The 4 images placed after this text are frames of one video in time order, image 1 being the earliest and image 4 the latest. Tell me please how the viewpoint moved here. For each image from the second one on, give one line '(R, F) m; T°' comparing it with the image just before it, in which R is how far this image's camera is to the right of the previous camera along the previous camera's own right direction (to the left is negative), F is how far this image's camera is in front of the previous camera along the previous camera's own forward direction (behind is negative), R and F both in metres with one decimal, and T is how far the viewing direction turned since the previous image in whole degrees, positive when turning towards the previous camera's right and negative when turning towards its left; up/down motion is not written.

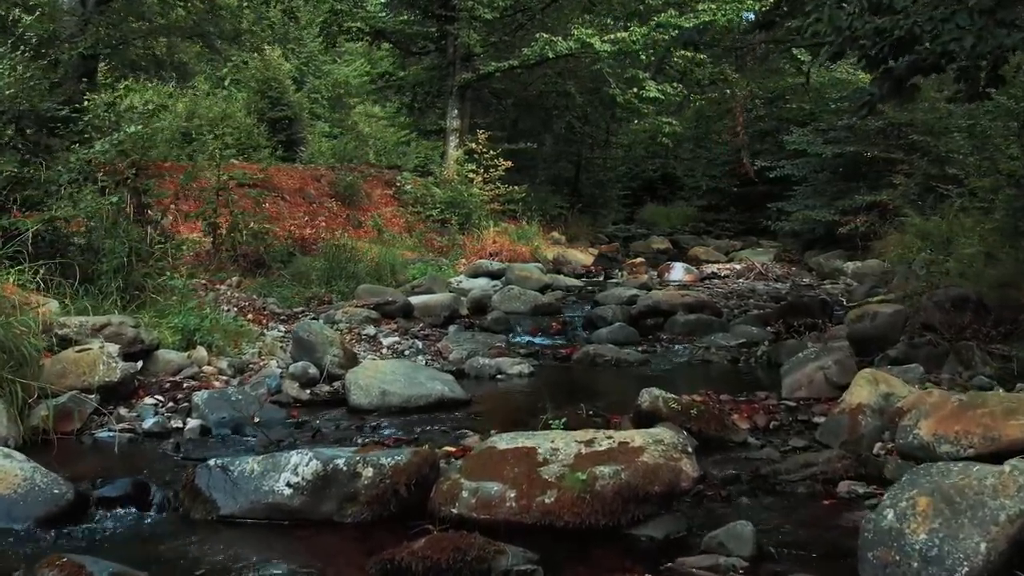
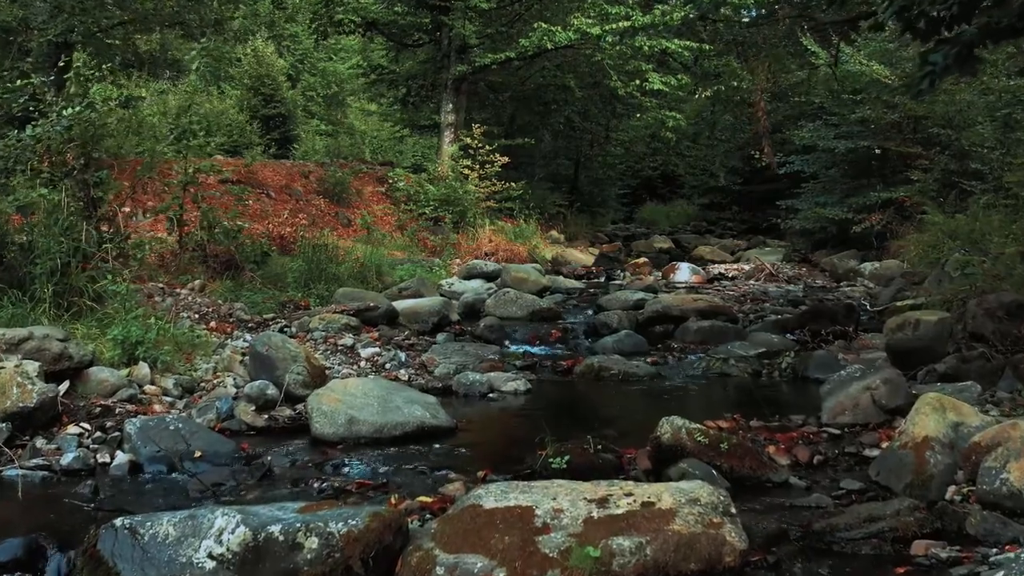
(0.0, +1.0) m; 0°
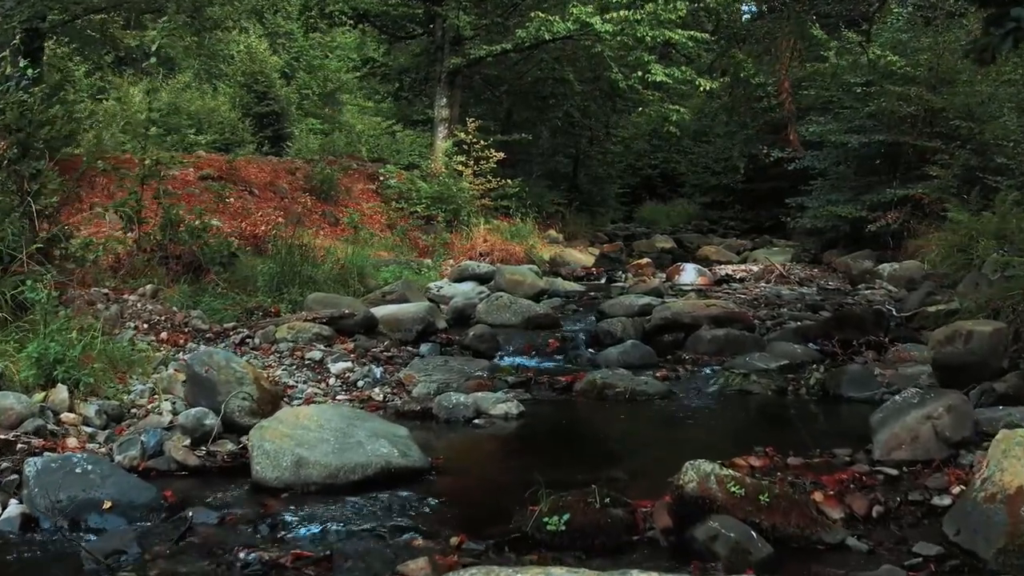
(+0.1, +0.9) m; 0°
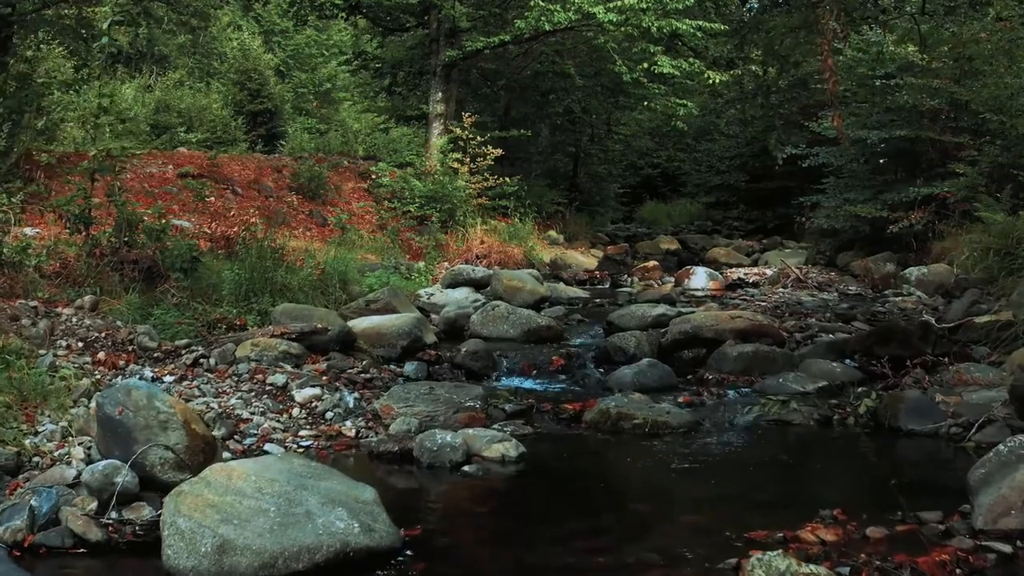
(0.0, +1.0) m; 0°
